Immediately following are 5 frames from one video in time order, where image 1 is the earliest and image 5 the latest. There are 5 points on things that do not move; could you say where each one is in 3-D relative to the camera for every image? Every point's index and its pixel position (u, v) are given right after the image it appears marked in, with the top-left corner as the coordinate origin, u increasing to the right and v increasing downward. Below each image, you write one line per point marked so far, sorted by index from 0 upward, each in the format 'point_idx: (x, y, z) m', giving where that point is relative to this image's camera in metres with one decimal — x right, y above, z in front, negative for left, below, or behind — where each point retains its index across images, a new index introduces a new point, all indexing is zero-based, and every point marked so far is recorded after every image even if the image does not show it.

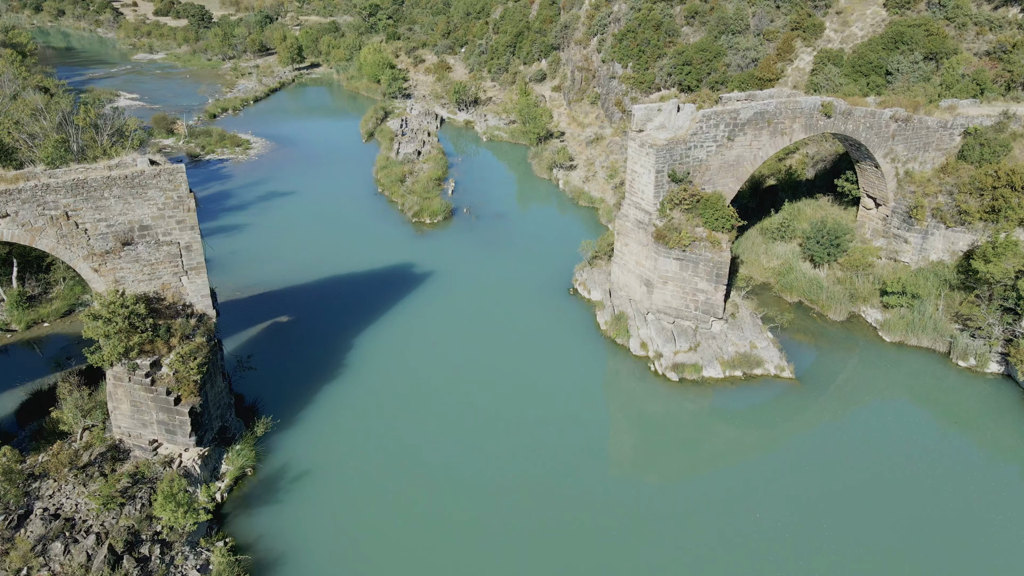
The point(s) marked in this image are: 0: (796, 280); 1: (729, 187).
0: (+5.7, +0.1, +15.3) m
1: (+3.8, +1.8, +13.5) m
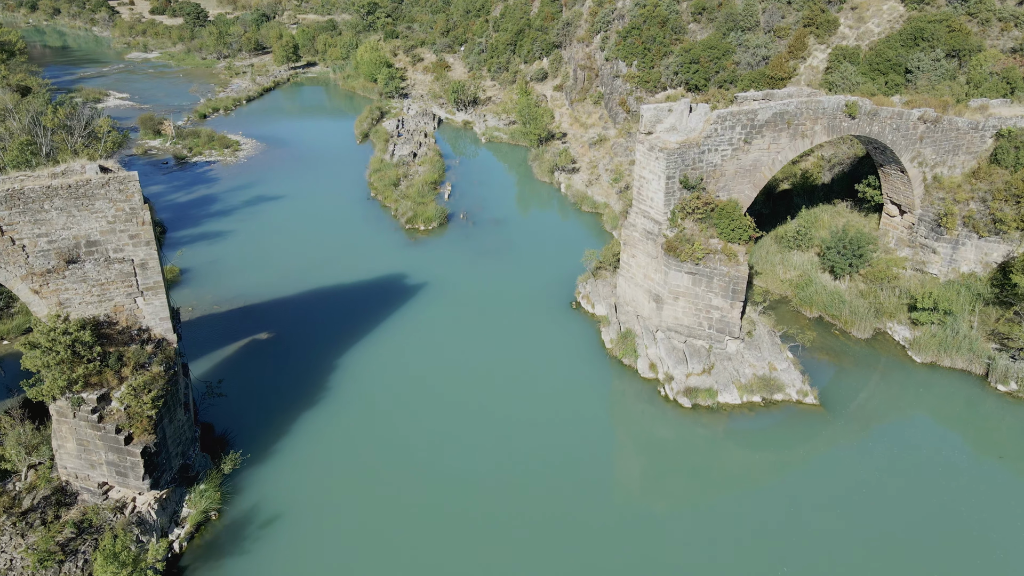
0: (+5.6, -0.1, +14.2) m
1: (+3.8, +1.5, +12.4) m
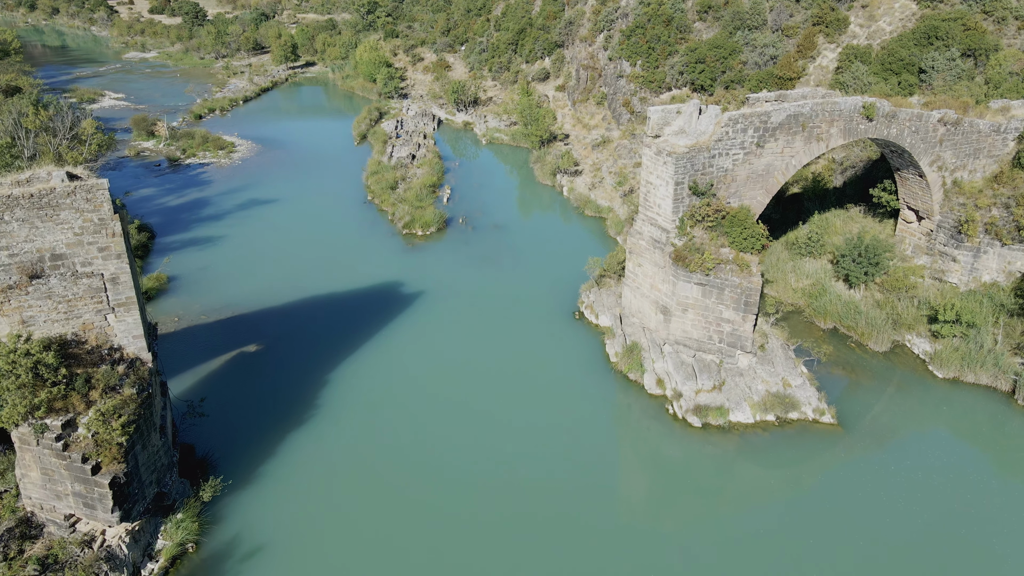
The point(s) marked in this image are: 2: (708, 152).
0: (+5.6, -0.3, +13.6) m
1: (+3.8, +1.3, +11.8) m
2: (+2.8, +2.0, +11.0) m
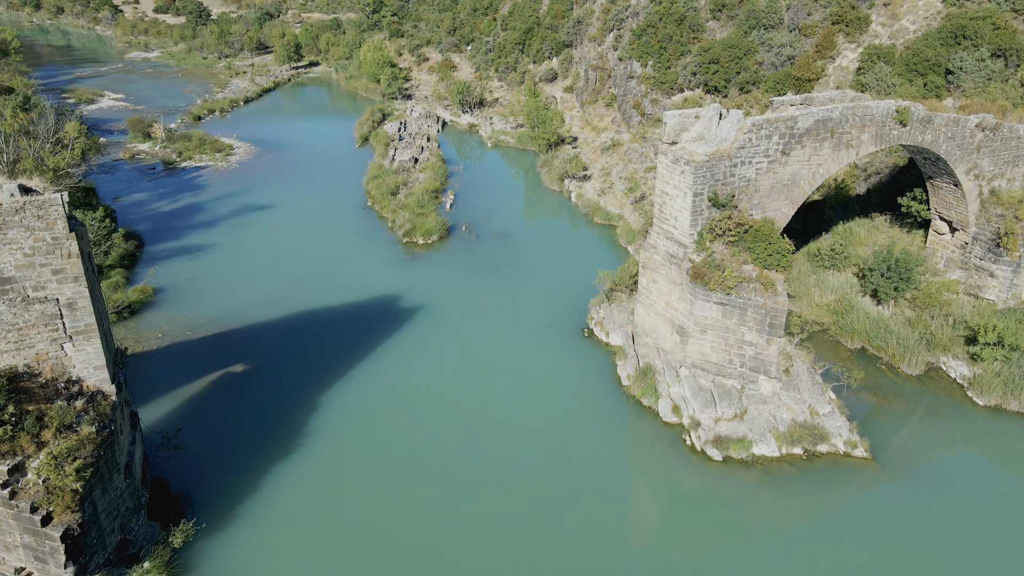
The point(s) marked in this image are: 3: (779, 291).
0: (+5.7, -0.6, +12.7) m
1: (+3.8, +1.1, +10.9) m
2: (+2.9, +1.7, +10.2) m
3: (+3.5, 0.0, +10.0) m
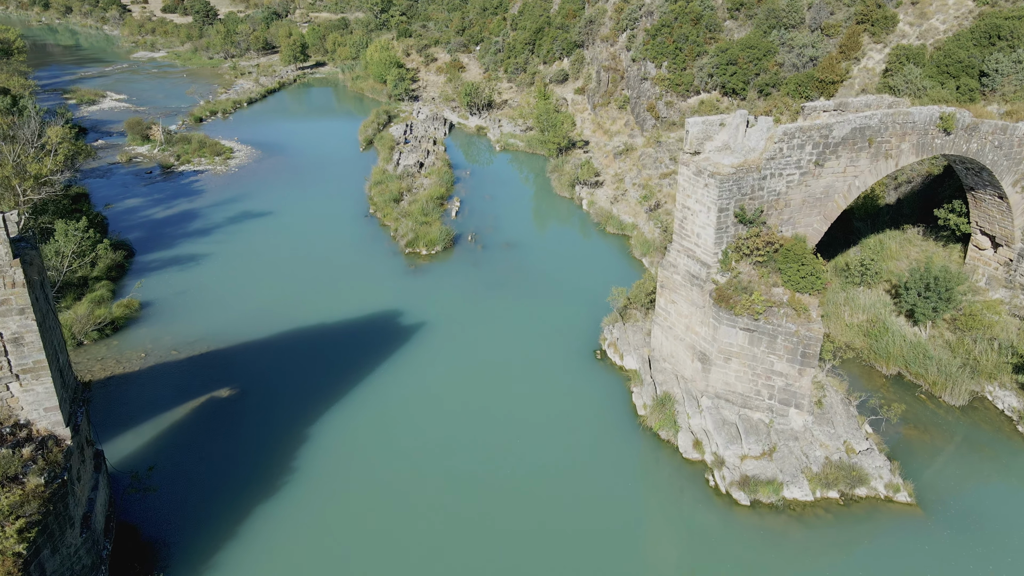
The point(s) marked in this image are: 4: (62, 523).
0: (+5.8, -0.9, +11.8) m
1: (+3.9, +0.8, +10.0) m
2: (+3.0, +1.4, +9.2) m
3: (+3.6, -0.3, +9.1) m
4: (-3.8, -2.0, +6.5) m
